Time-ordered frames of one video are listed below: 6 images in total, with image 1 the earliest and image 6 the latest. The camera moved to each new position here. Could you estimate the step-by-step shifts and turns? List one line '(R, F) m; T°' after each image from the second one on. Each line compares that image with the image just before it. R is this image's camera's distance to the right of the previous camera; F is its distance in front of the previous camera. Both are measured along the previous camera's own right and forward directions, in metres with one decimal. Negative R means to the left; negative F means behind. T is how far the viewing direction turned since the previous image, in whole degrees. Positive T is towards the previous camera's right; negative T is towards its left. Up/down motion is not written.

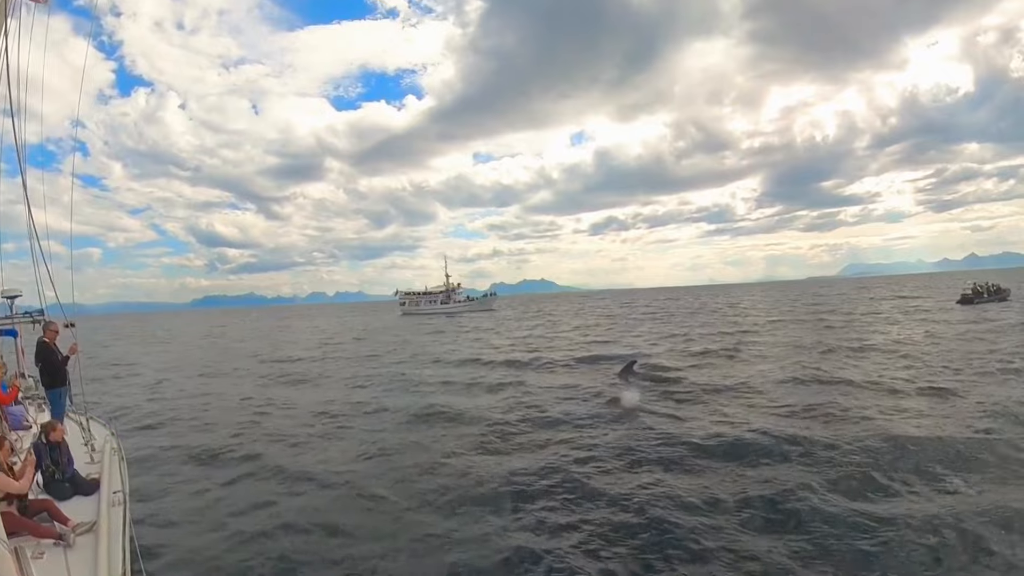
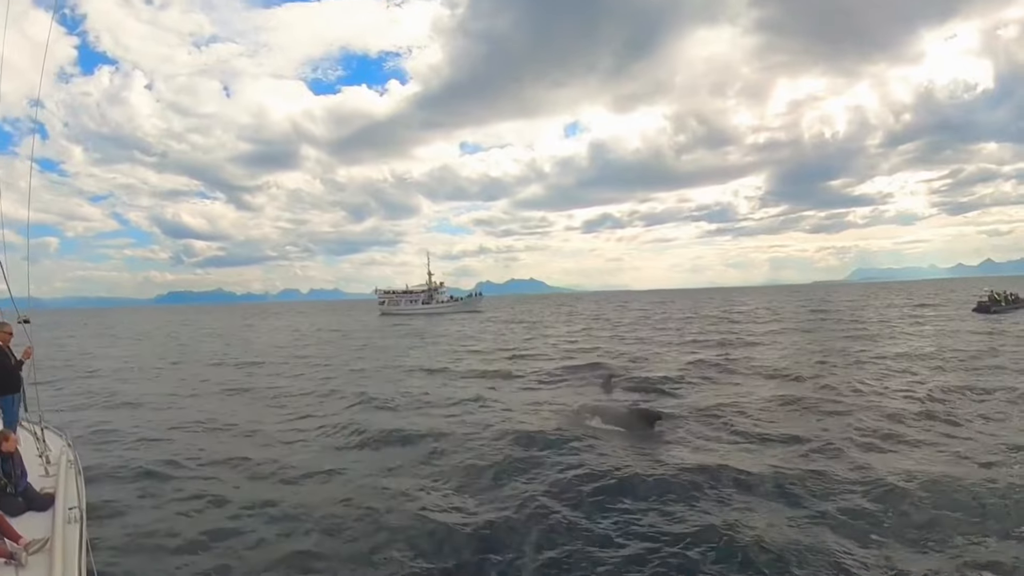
(+3.8, +10.6) m; 0°
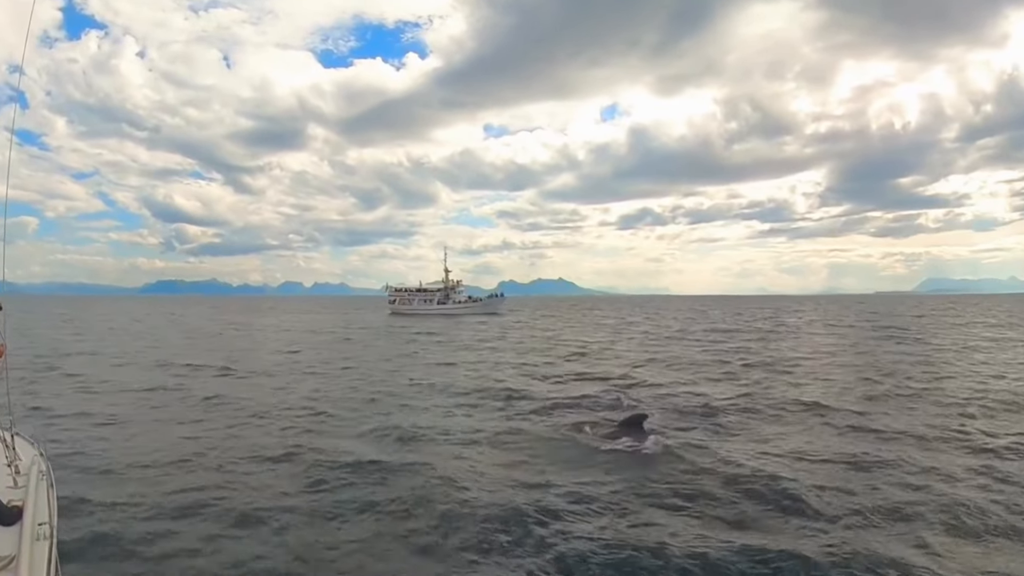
(-1.0, +17.4) m; -2°
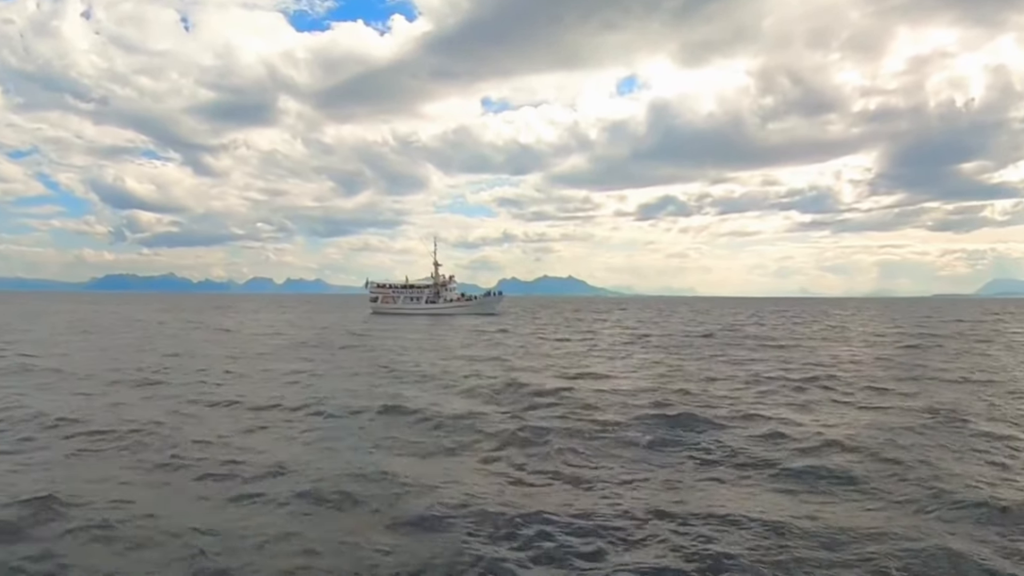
(+2.4, +19.2) m; -1°
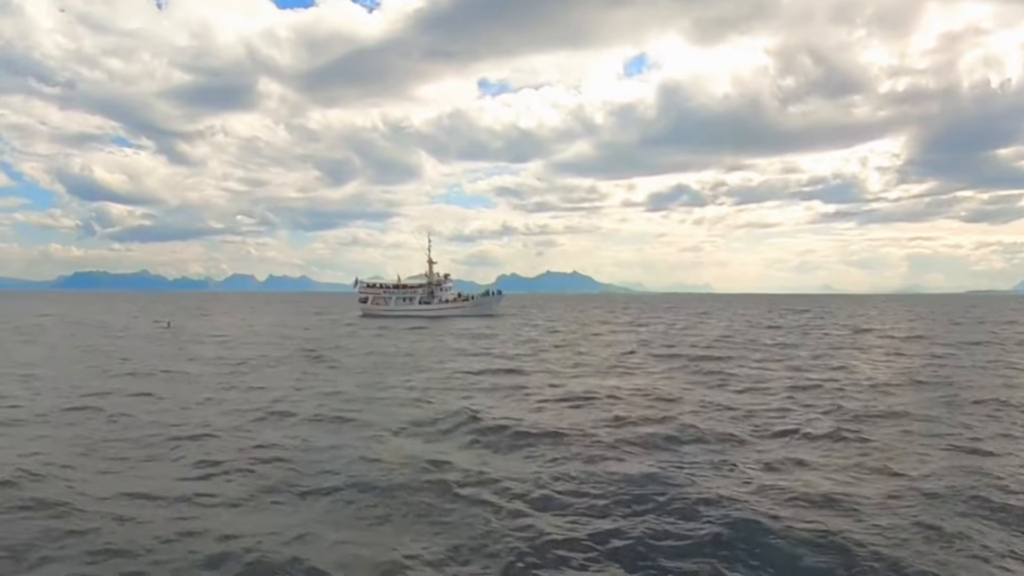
(+0.7, +9.1) m; 0°
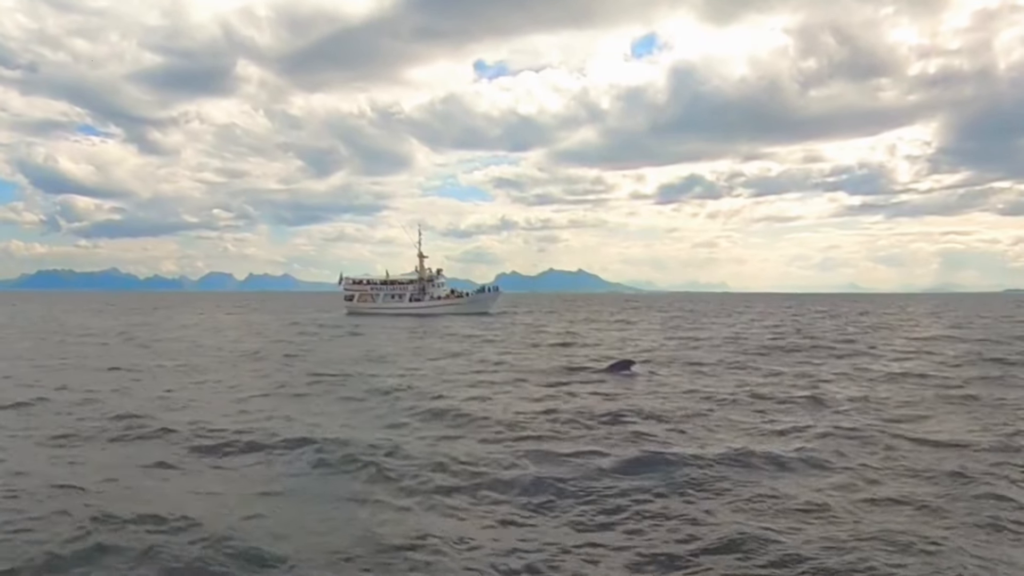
(+1.1, +8.7) m; -1°
